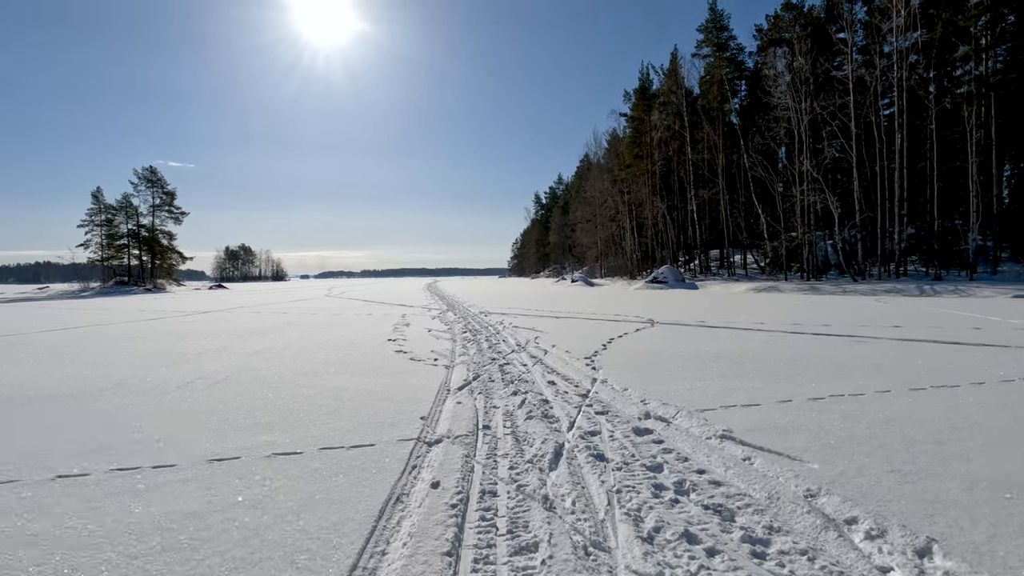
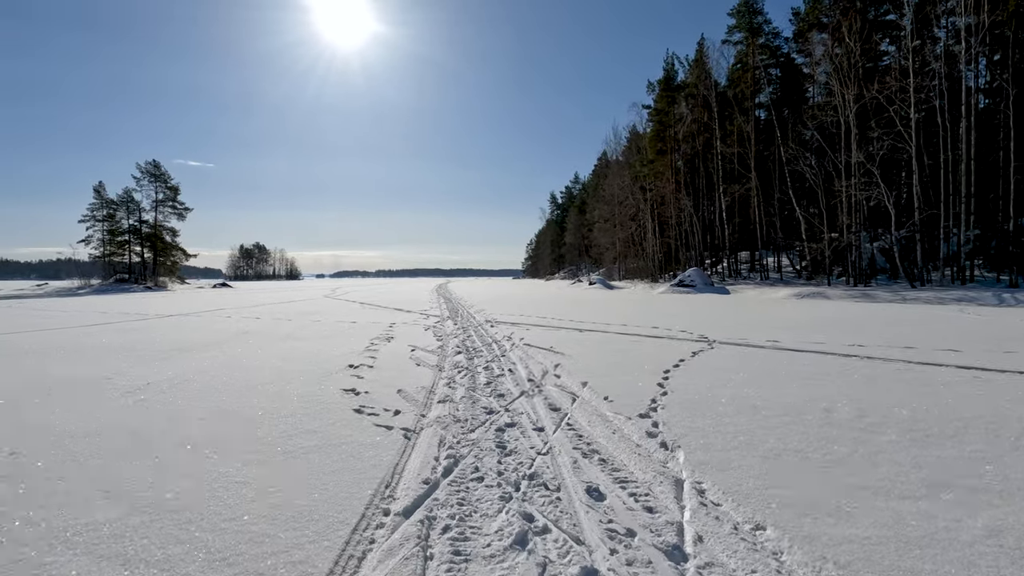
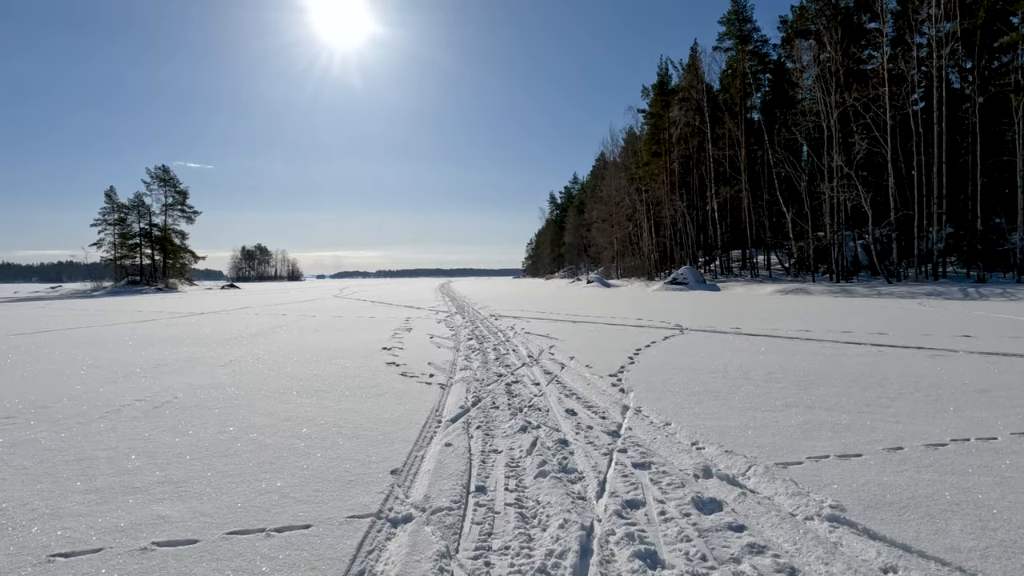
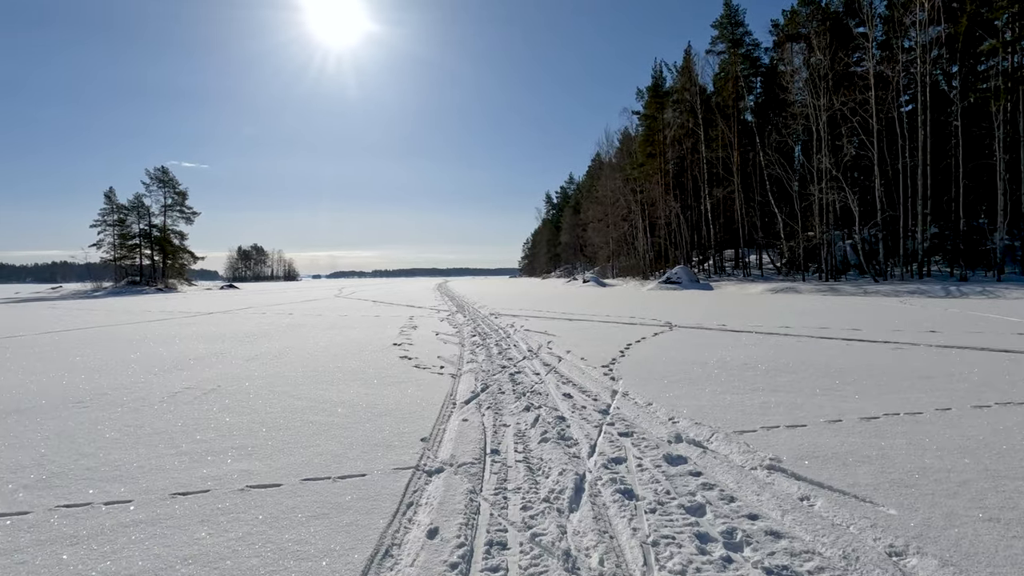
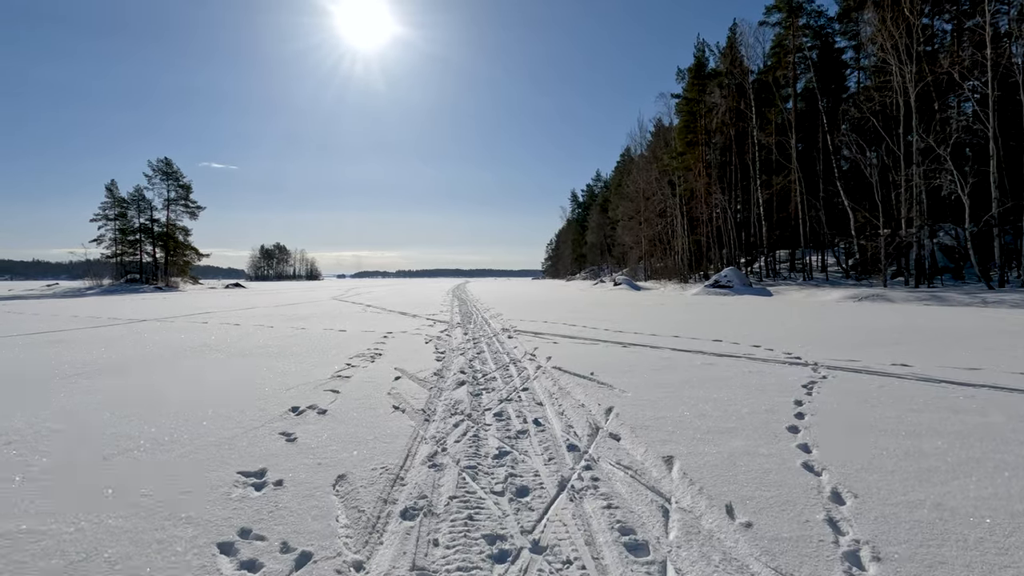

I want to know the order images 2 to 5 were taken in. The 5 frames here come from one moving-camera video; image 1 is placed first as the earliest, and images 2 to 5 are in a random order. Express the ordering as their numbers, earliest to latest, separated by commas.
4, 3, 2, 5
